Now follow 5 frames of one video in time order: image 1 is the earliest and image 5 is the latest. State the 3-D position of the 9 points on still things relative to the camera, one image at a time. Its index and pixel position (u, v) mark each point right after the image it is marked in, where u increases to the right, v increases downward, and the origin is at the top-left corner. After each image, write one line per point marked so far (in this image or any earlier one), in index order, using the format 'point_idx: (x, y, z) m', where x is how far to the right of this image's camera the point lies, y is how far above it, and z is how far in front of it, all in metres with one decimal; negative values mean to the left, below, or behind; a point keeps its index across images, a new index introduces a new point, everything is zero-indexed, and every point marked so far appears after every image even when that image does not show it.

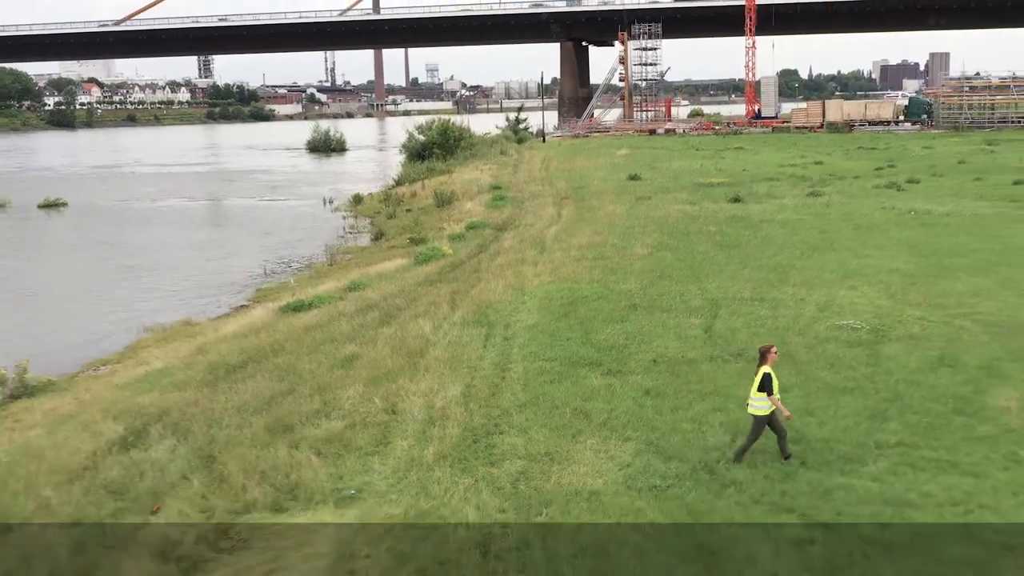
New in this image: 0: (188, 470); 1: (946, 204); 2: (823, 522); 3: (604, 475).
0: (-0.9, -0.5, +3.3) m
1: (+3.4, +0.6, +9.3) m
2: (+0.7, -0.5, +2.6) m
3: (+0.2, -0.5, +3.0) m
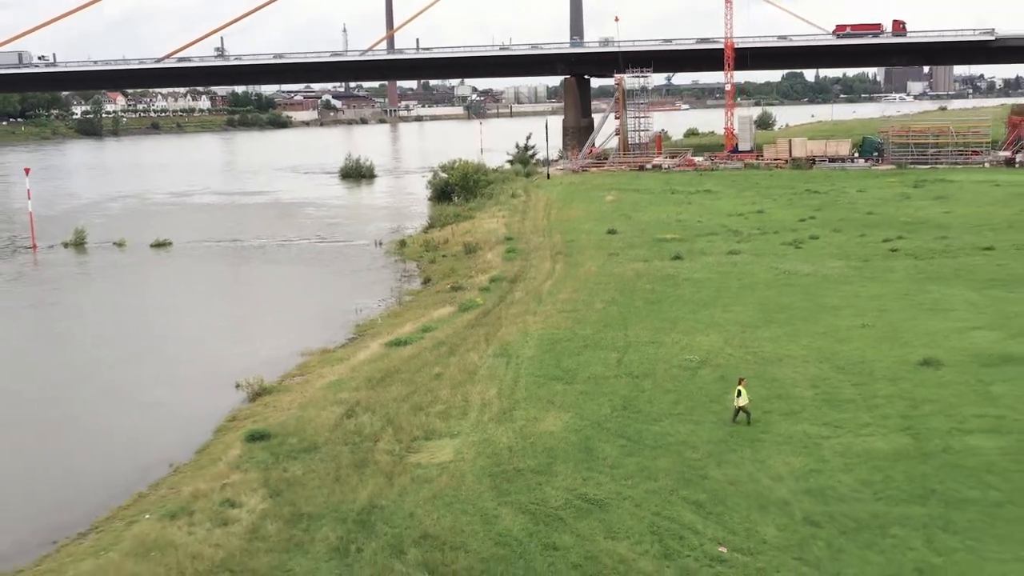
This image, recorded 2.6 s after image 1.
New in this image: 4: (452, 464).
0: (-0.8, -0.9, +7.7) m
1: (+3.4, +0.3, +13.6) m
2: (+0.7, -0.9, +7.0) m
3: (+0.3, -0.8, +7.4) m
4: (-0.4, -1.0, +6.8) m
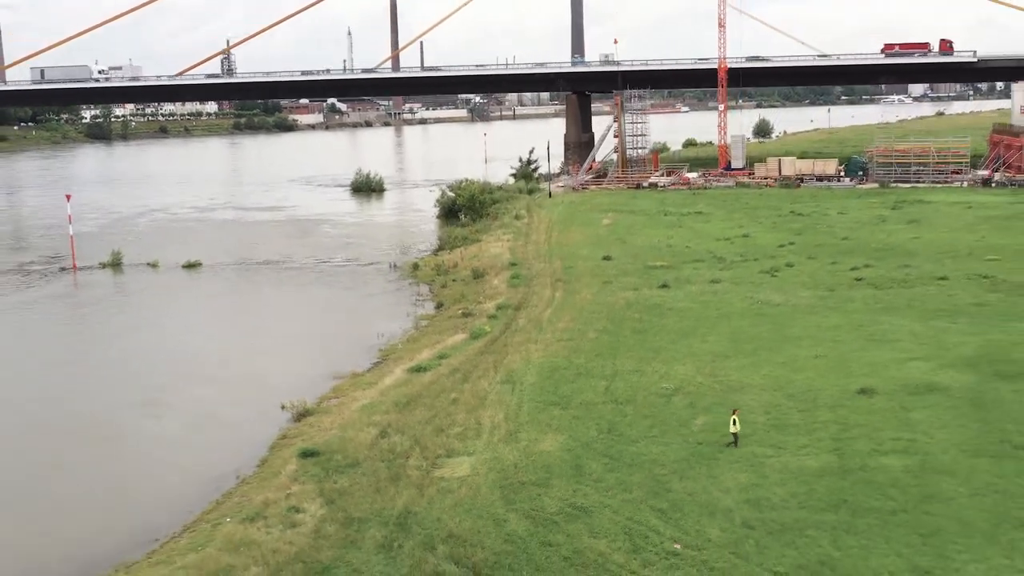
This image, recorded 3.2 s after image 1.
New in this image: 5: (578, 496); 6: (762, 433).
0: (-0.8, -1.2, +9.4) m
1: (+3.5, -0.1, +15.3) m
2: (+0.8, -1.2, +8.7) m
3: (+0.3, -1.2, +9.1) m
4: (-0.3, -1.4, +8.5) m
5: (+0.4, -1.4, +8.0) m
6: (+1.9, -1.1, +9.1) m
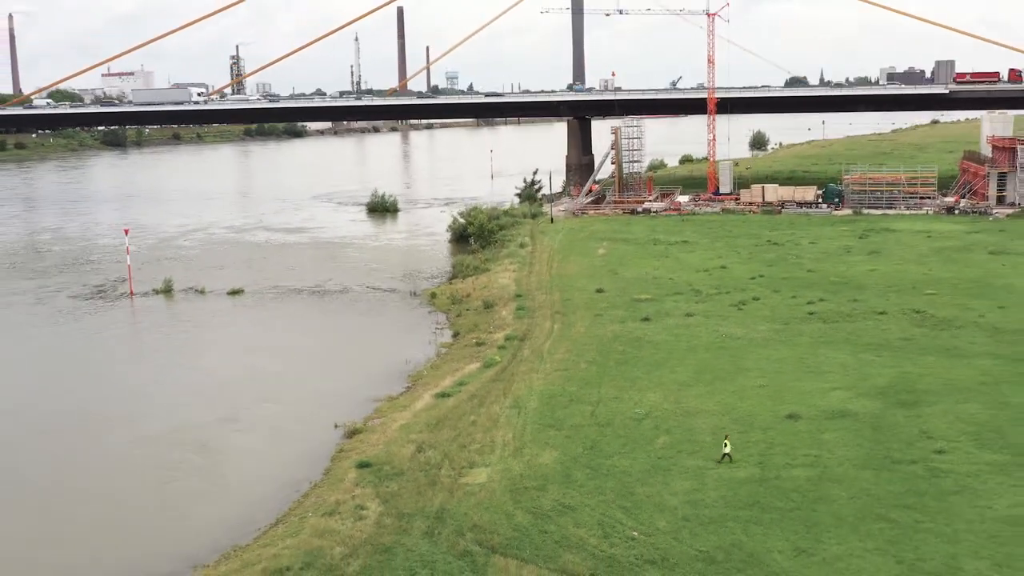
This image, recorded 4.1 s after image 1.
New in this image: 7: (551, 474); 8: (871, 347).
0: (-0.7, -1.8, +12.4) m
1: (+3.6, -0.6, +18.3) m
2: (+0.8, -1.8, +11.7) m
3: (+0.4, -1.7, +12.0) m
4: (-0.3, -1.9, +11.5) m
5: (+0.5, -1.9, +10.9) m
6: (+2.0, -1.7, +12.1) m
7: (+0.4, -1.8, +11.5) m
8: (+5.1, -0.8, +16.7) m
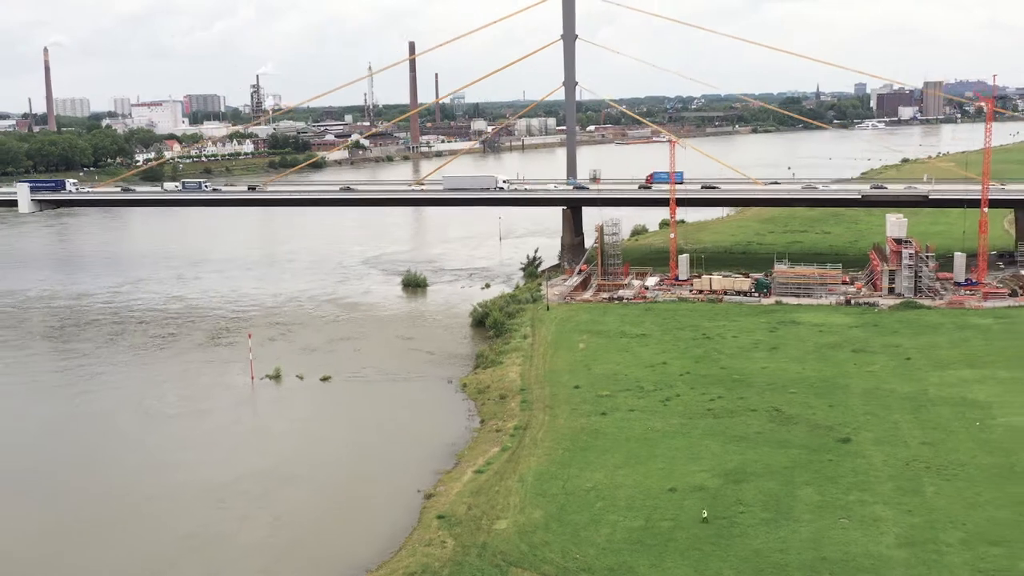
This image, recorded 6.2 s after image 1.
0: (-0.6, -4.4, +23.4) m
1: (+3.8, -3.3, +29.3) m
2: (+0.9, -4.5, +22.7) m
3: (+0.5, -4.4, +23.0) m
4: (-0.1, -4.6, +22.5) m
5: (+0.6, -4.6, +21.9) m
6: (+2.1, -4.3, +23.1) m
7: (+0.5, -4.5, +22.5) m
8: (+5.2, -3.5, +27.7) m
